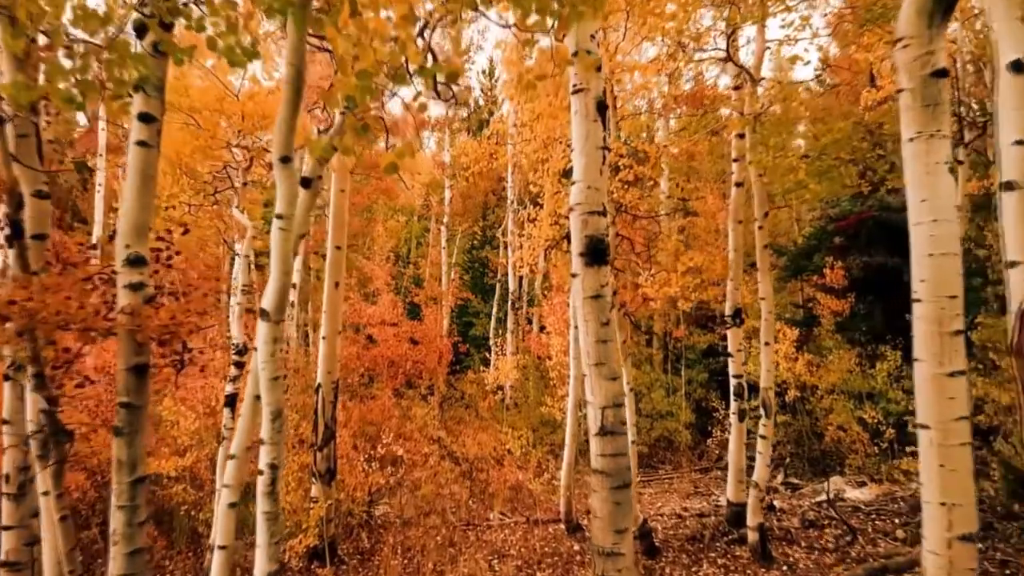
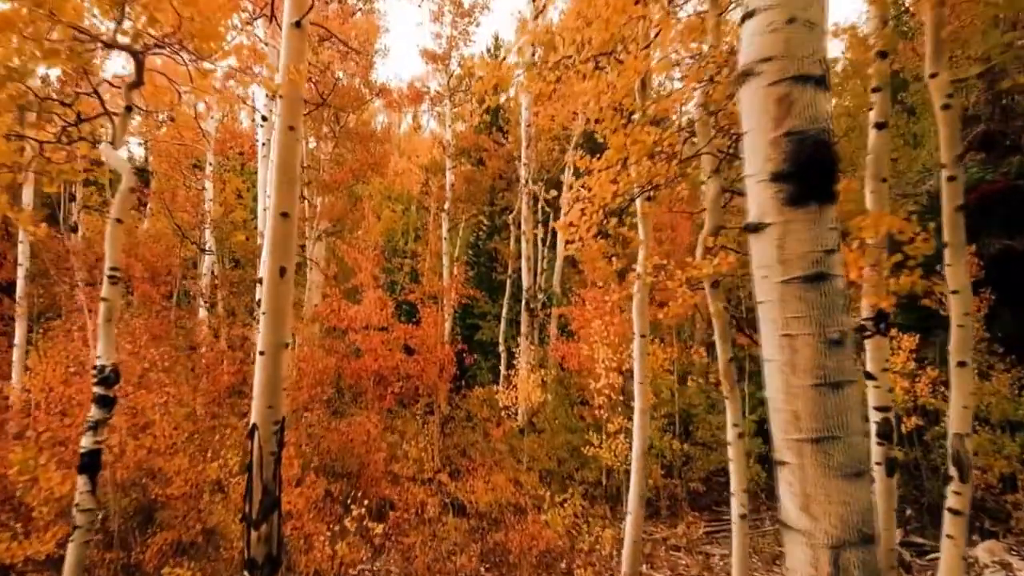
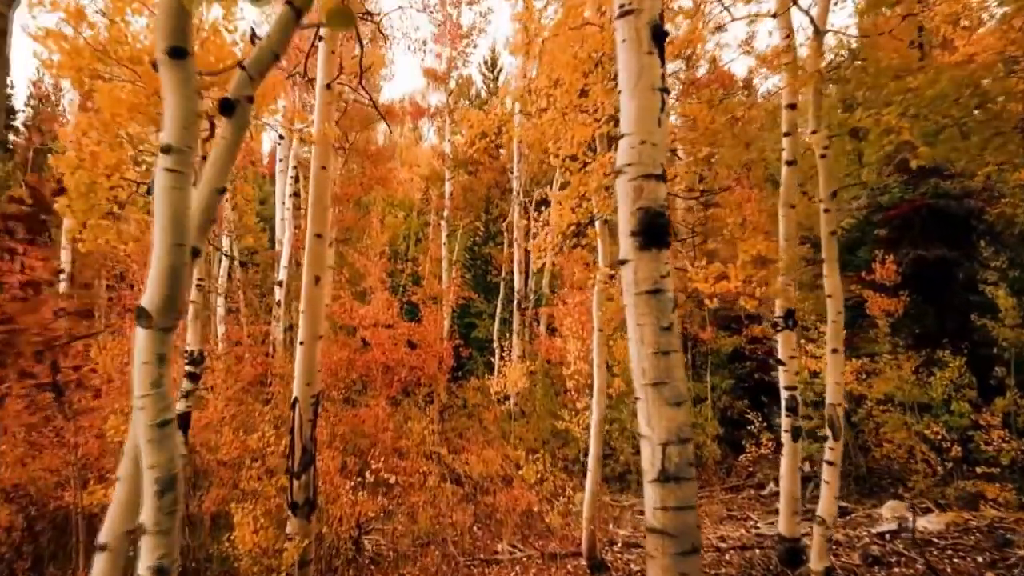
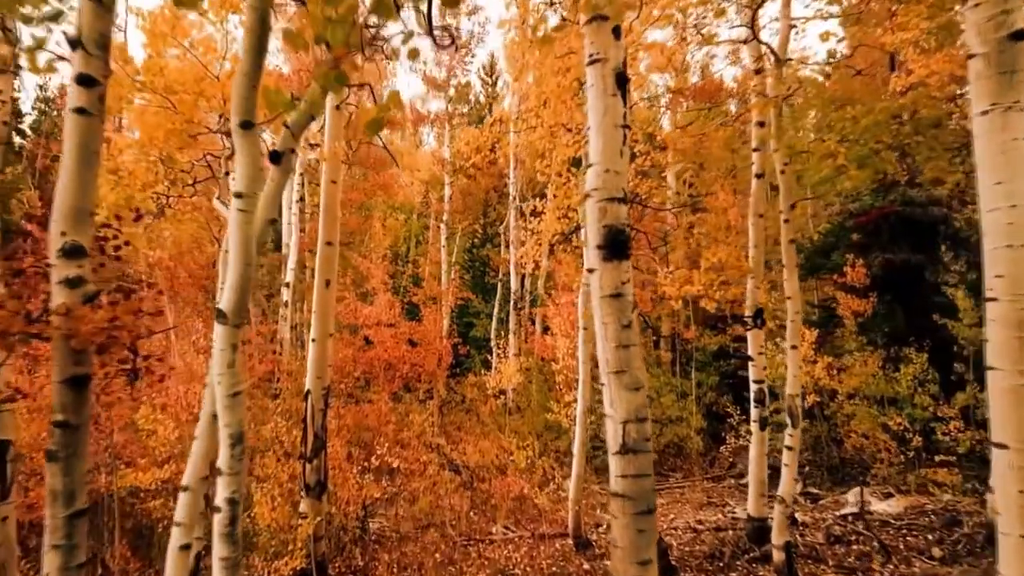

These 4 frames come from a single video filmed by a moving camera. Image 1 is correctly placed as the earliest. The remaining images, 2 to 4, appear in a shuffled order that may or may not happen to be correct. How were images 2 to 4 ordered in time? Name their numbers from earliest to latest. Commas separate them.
4, 3, 2
